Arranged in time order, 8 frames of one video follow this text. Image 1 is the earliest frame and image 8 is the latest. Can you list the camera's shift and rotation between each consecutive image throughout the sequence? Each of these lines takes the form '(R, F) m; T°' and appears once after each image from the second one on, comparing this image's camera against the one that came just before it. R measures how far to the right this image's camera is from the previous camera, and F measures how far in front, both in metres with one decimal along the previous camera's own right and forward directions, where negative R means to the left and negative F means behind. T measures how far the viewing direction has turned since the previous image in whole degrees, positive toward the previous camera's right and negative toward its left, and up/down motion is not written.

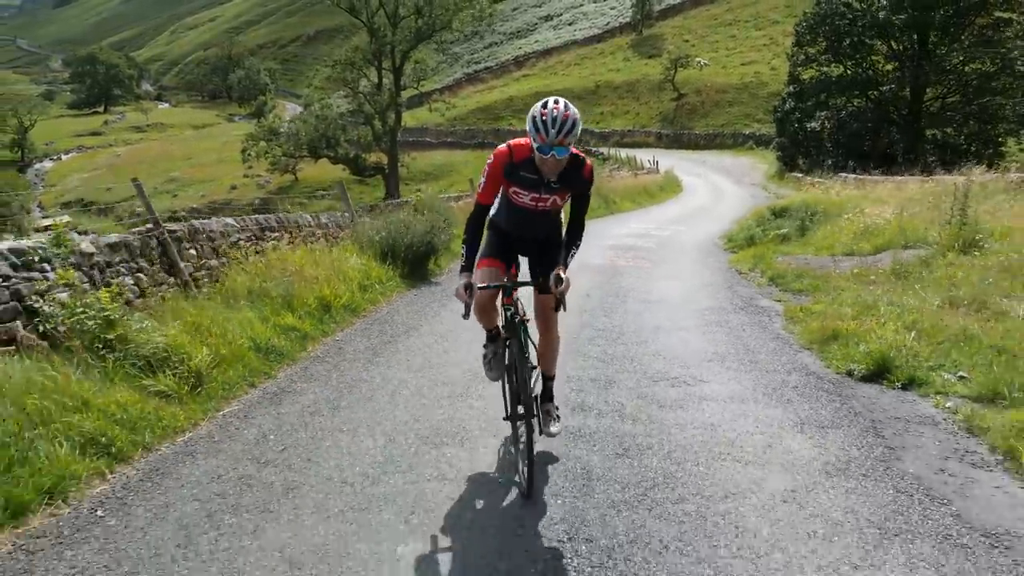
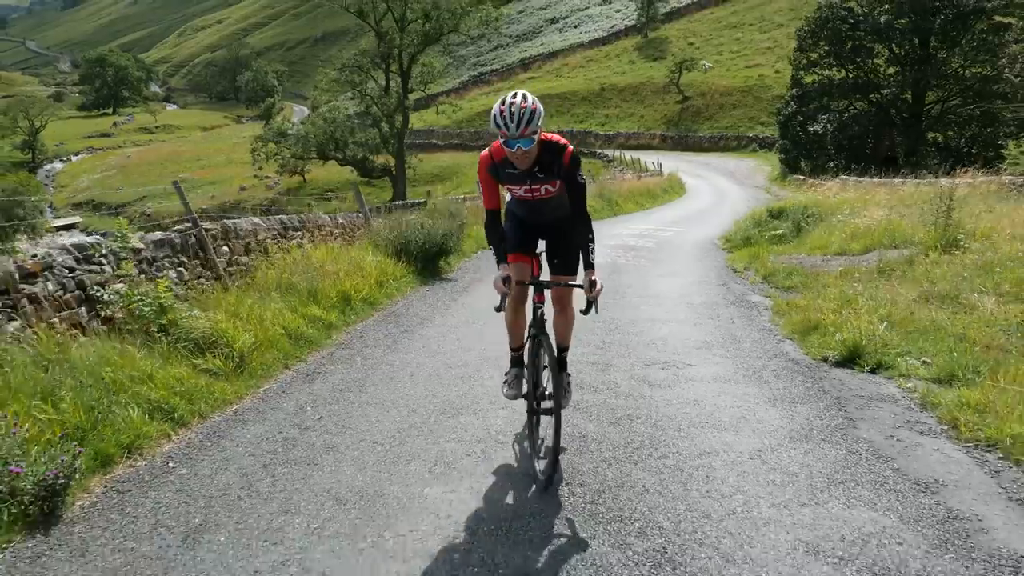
(0.0, -0.7) m; 0°
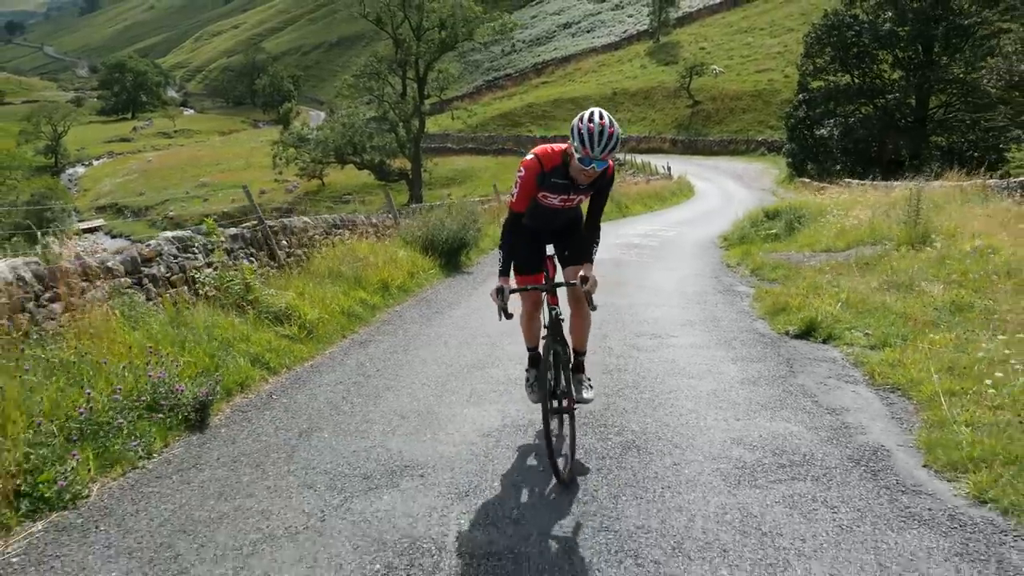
(0.0, -1.6) m; -1°
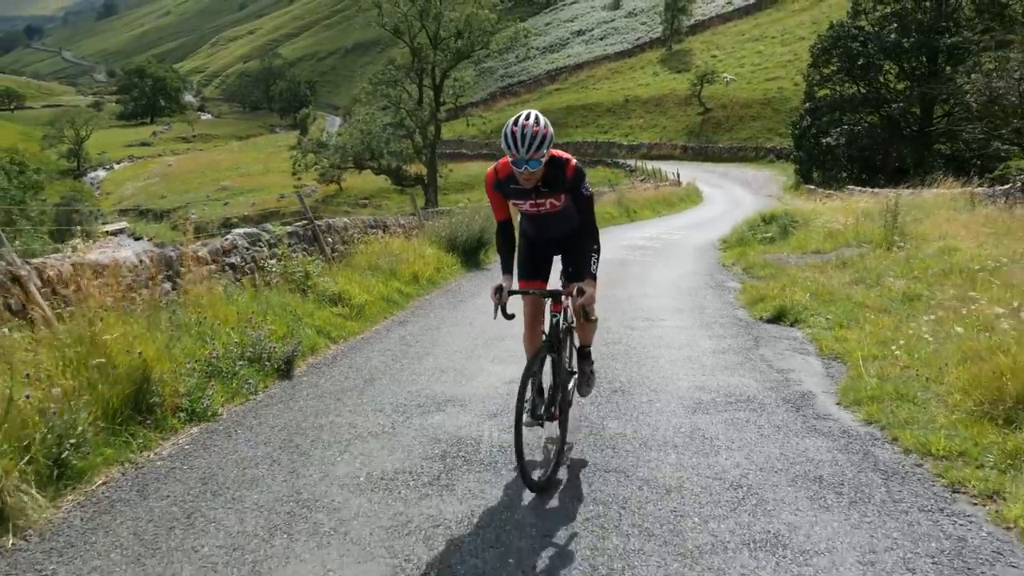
(0.0, -1.6) m; -1°
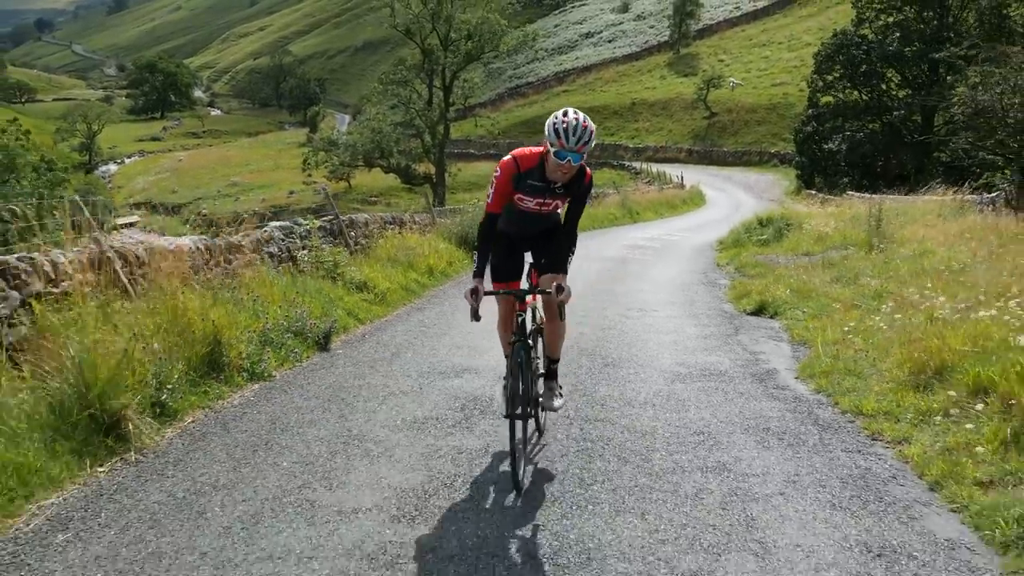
(0.0, -1.1) m; 0°
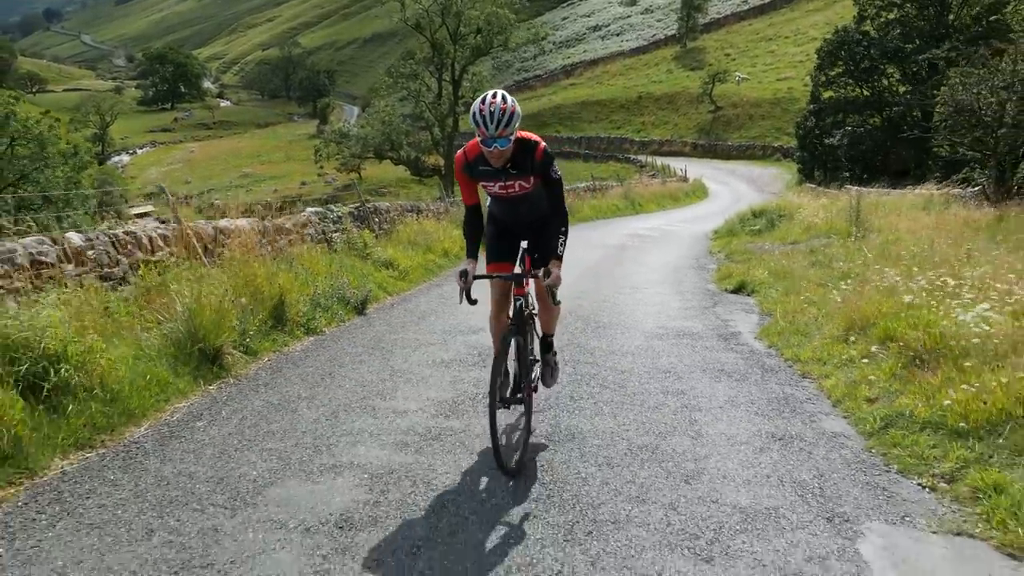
(0.0, -1.5) m; 0°
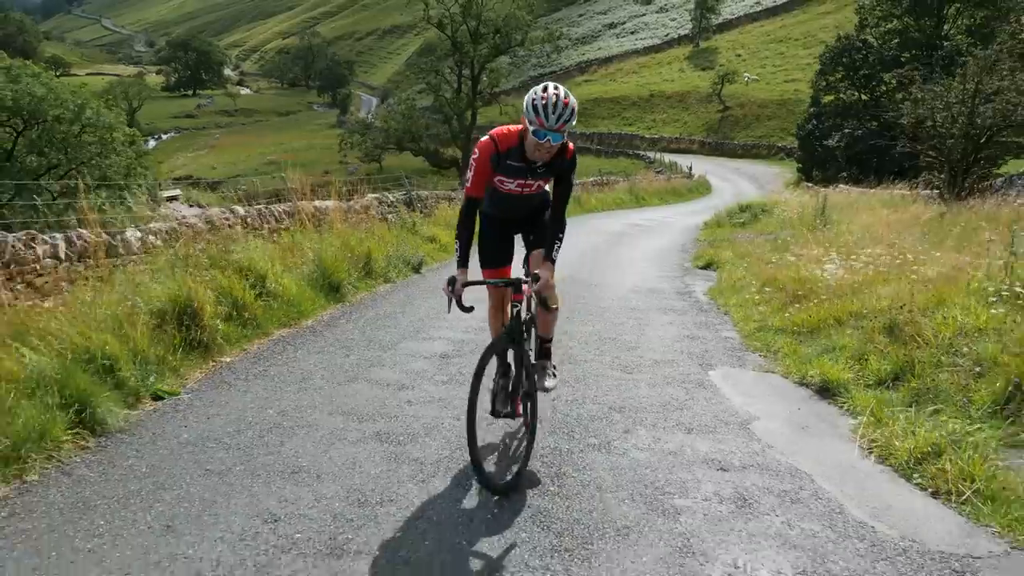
(-0.1, -3.4) m; -1°
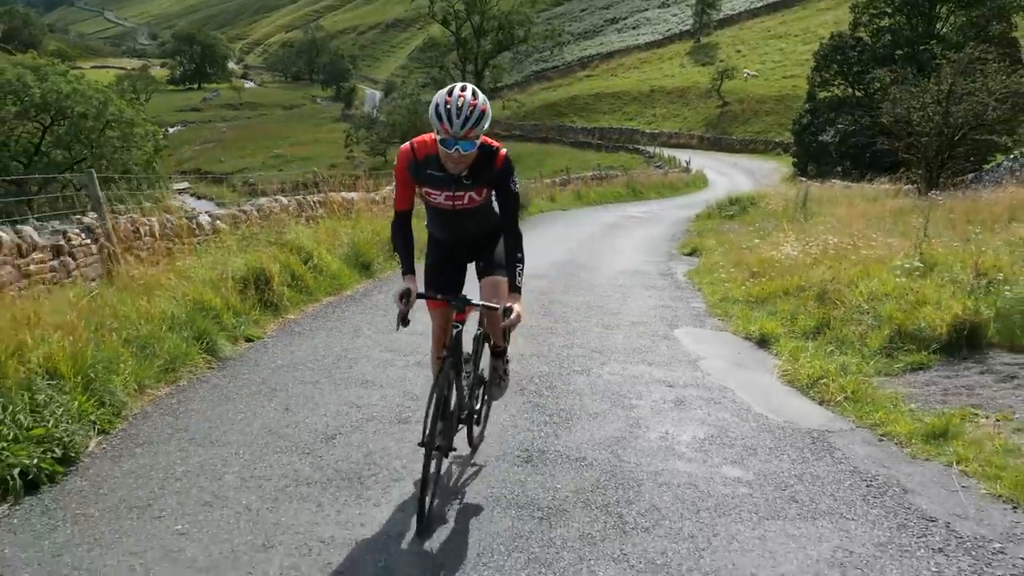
(0.0, -1.7) m; 0°
